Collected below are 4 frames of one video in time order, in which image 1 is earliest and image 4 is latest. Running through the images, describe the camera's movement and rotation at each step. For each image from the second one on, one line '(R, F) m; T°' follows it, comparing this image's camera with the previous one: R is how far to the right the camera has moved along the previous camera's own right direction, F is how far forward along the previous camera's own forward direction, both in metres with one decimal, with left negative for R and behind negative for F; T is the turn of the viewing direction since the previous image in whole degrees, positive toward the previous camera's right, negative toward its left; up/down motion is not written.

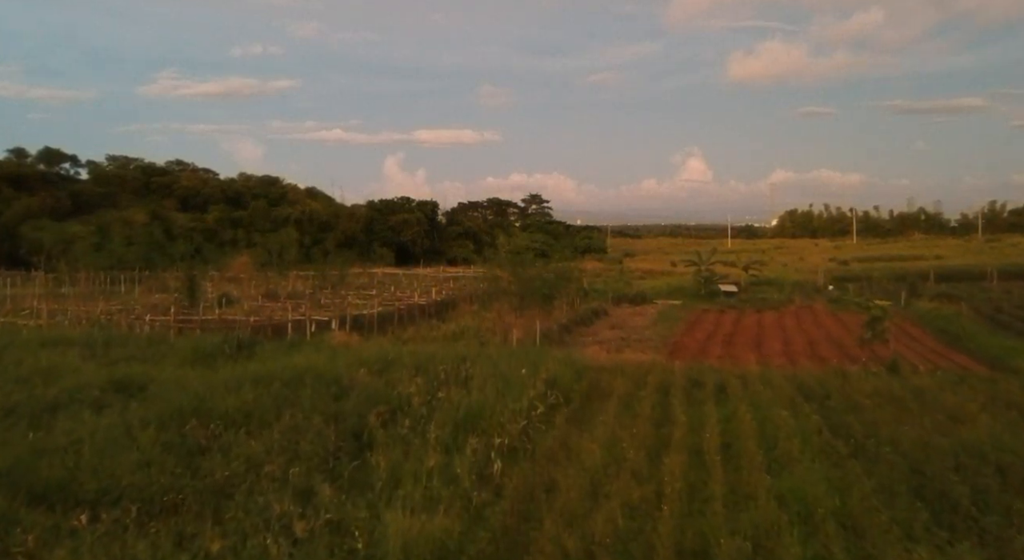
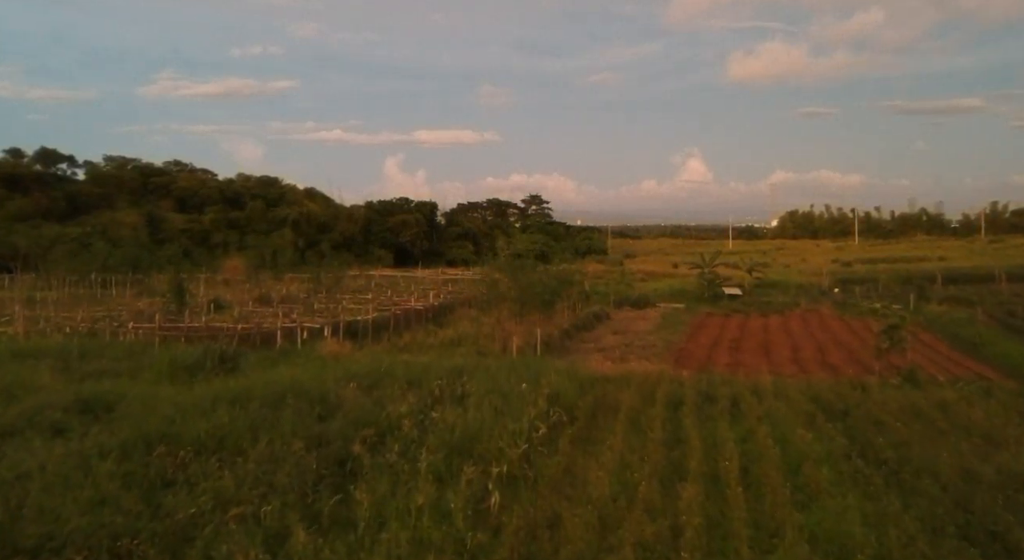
(0.0, +0.8) m; 0°
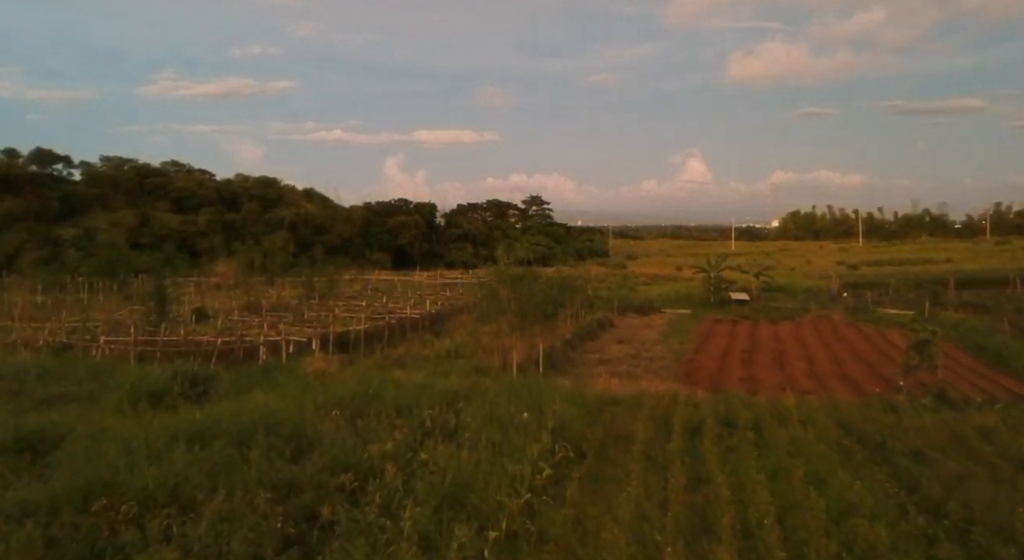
(0.0, +1.2) m; 0°
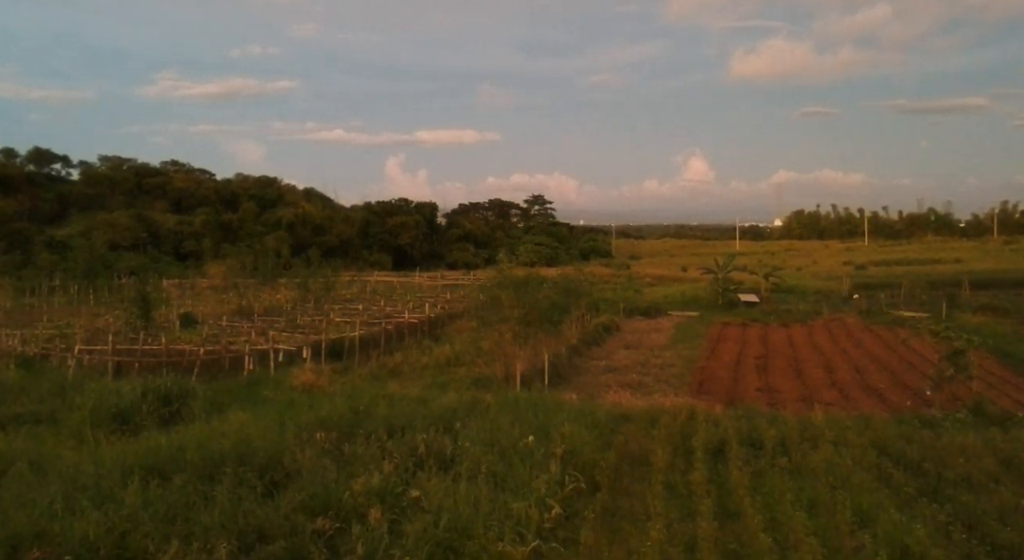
(0.0, +1.1) m; 0°
